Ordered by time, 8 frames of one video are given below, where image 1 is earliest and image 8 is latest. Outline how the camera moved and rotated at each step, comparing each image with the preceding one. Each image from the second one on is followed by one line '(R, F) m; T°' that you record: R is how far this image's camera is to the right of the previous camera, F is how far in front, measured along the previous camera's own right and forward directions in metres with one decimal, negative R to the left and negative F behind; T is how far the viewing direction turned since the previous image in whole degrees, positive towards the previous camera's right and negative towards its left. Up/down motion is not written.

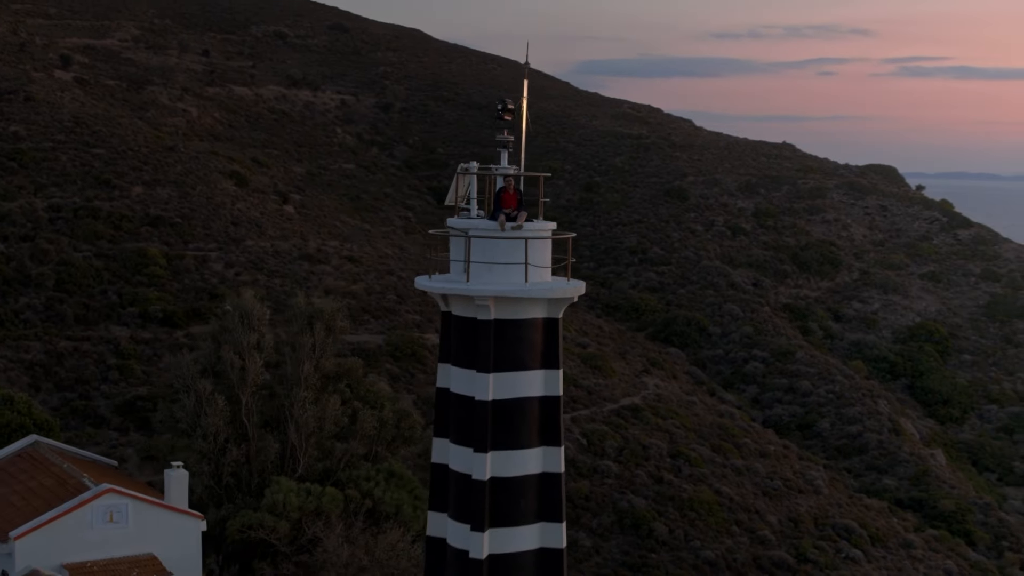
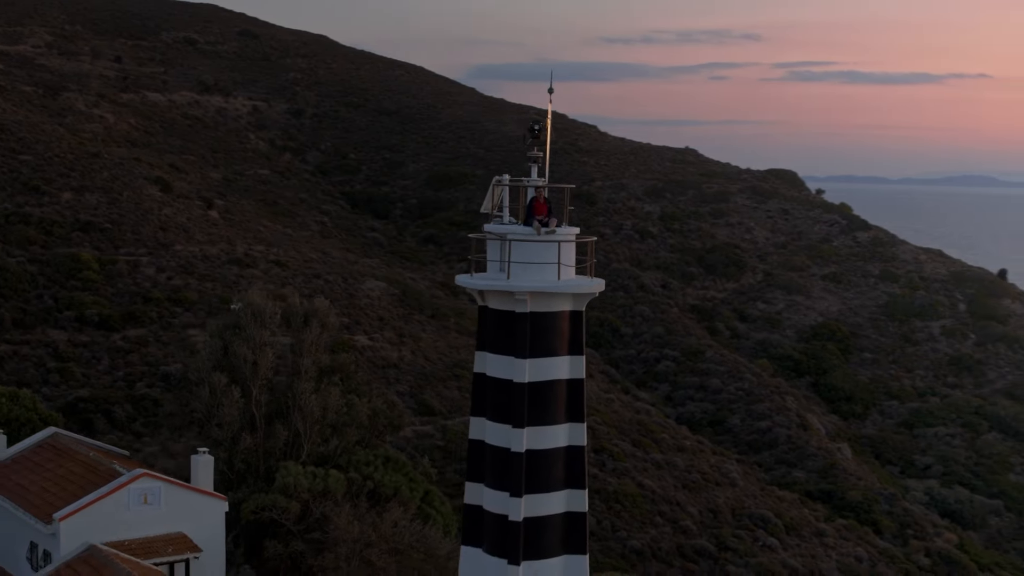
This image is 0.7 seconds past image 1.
(-0.7, -1.0) m; +4°
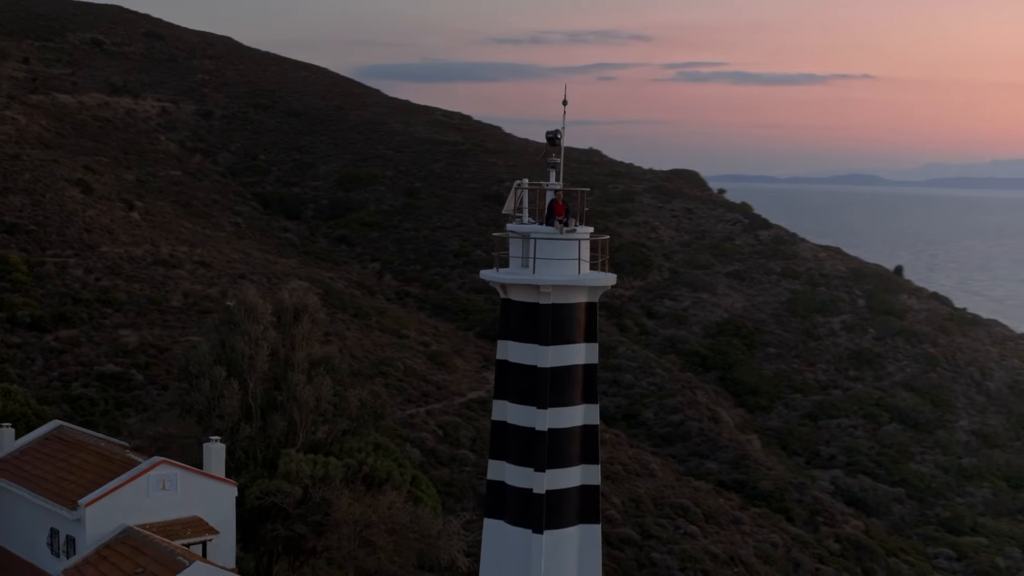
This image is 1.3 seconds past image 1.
(-0.7, -0.8) m; +4°
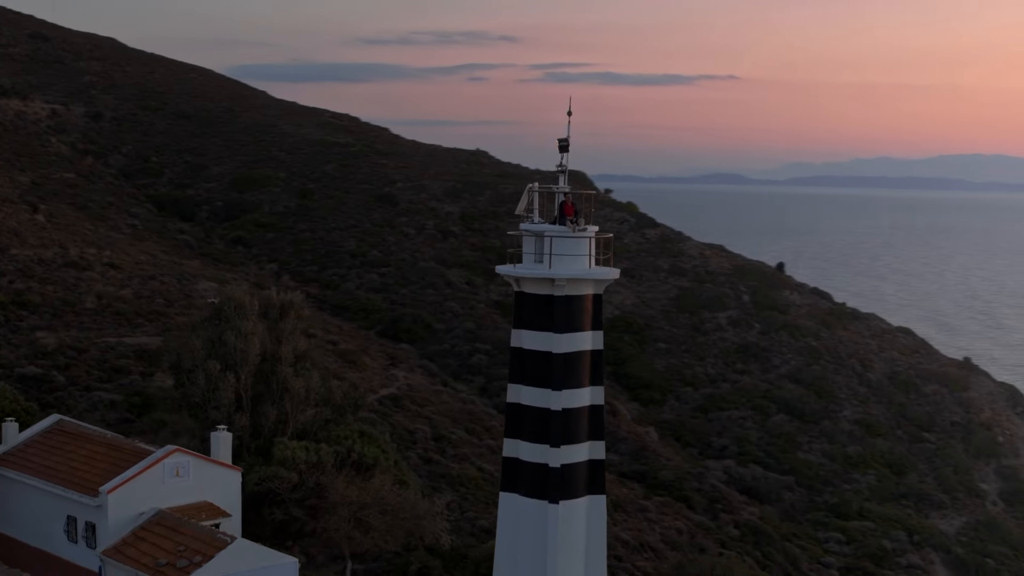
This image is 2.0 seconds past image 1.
(-0.9, -0.9) m; +5°
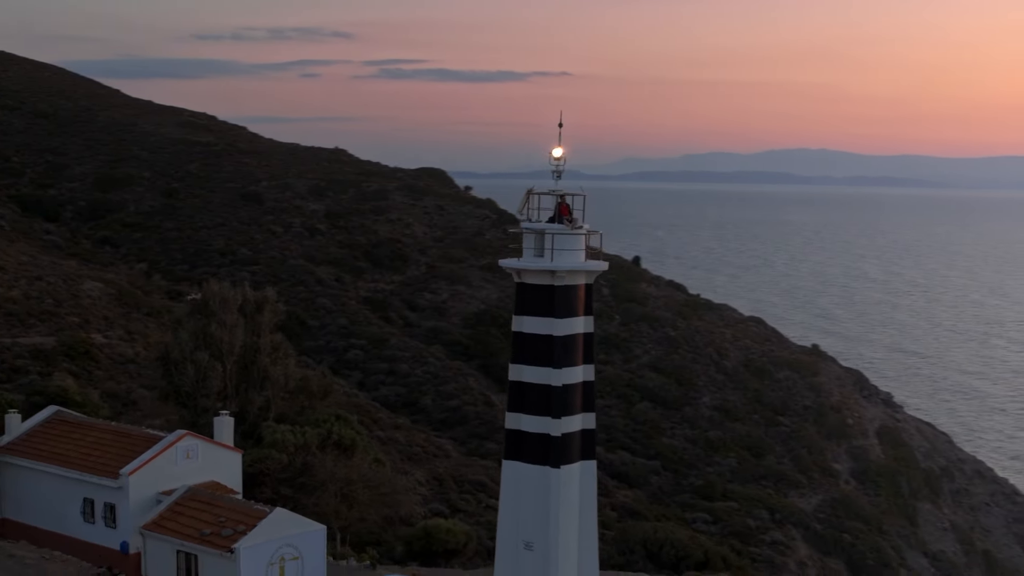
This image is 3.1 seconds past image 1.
(-1.2, -1.3) m; +6°
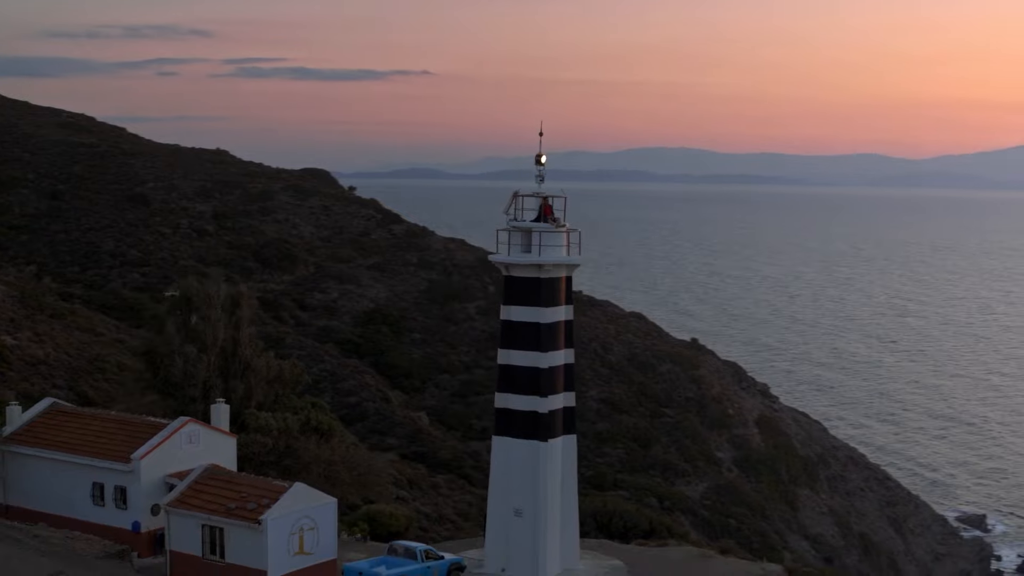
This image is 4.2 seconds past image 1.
(-1.0, -1.2) m; +5°
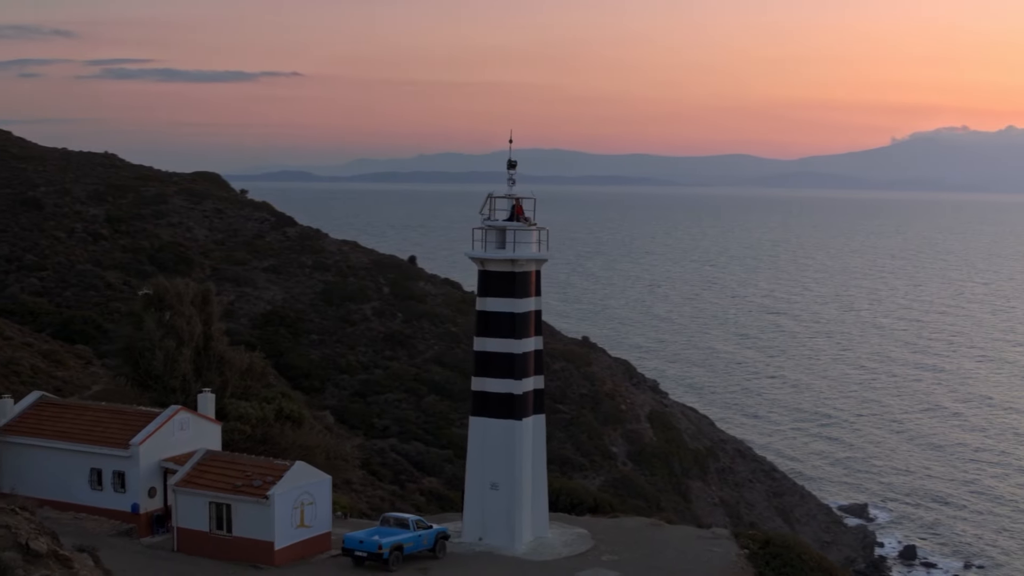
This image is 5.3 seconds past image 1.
(-0.9, -1.2) m; +5°
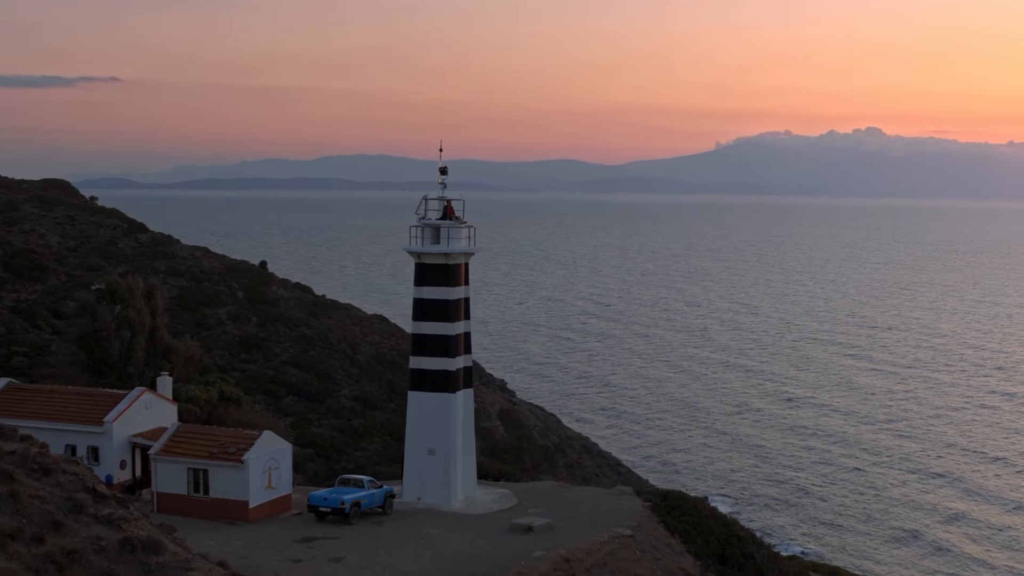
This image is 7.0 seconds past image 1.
(-1.1, -2.0) m; +6°
